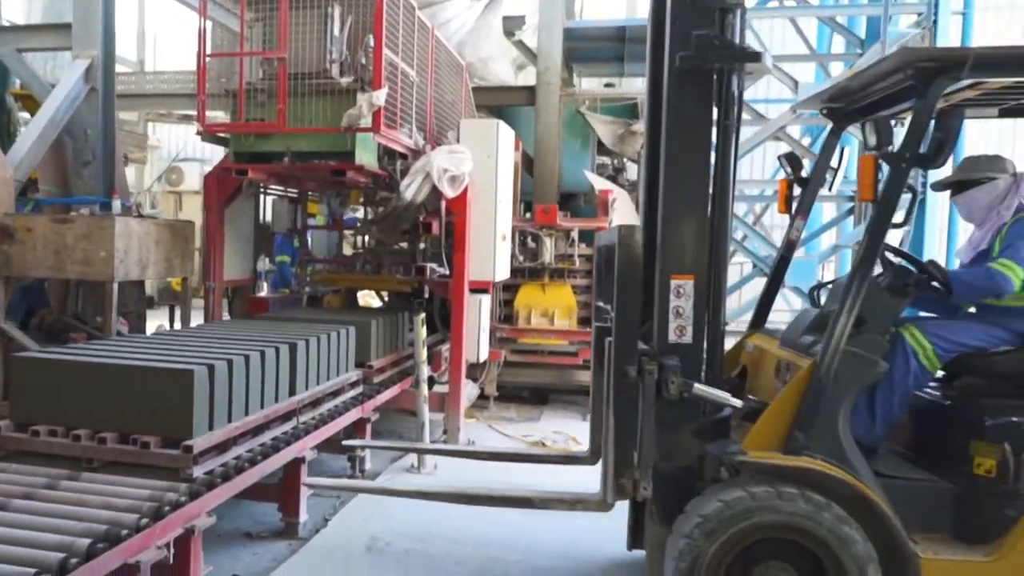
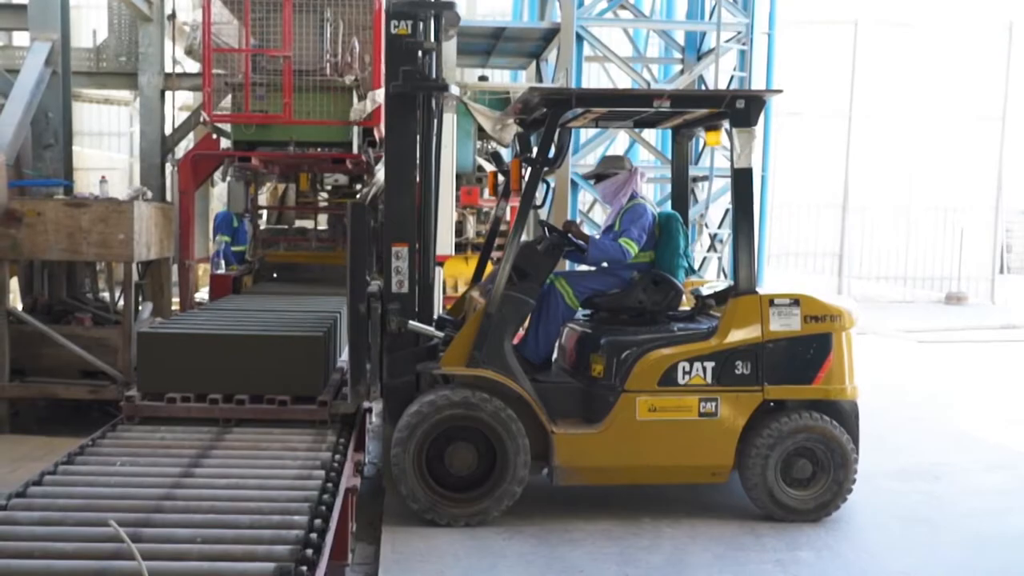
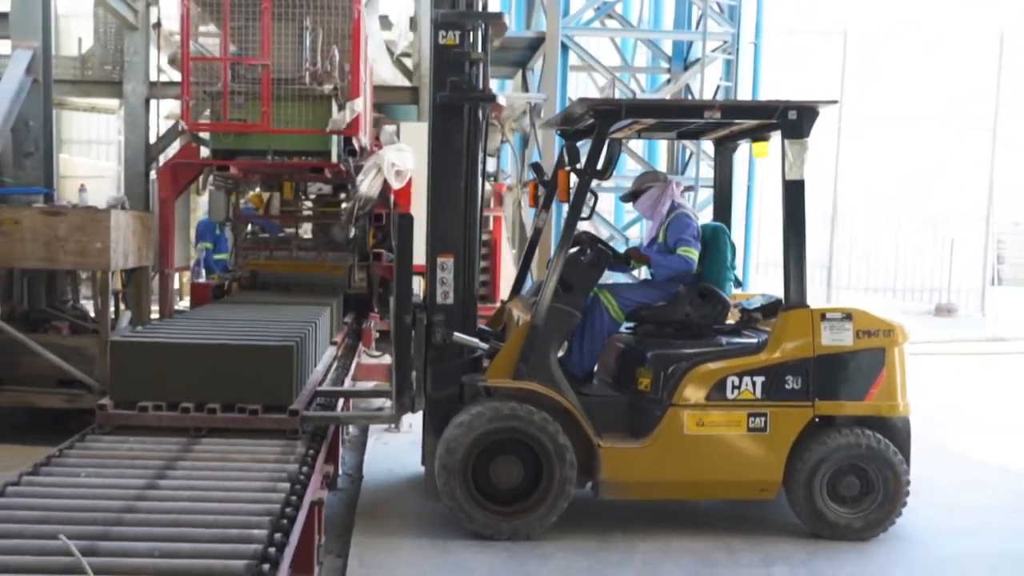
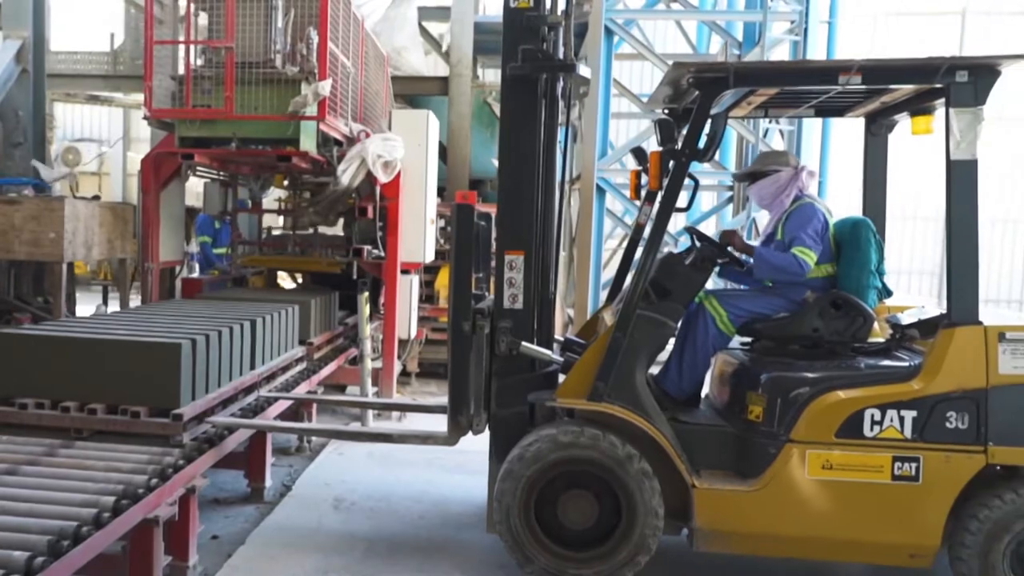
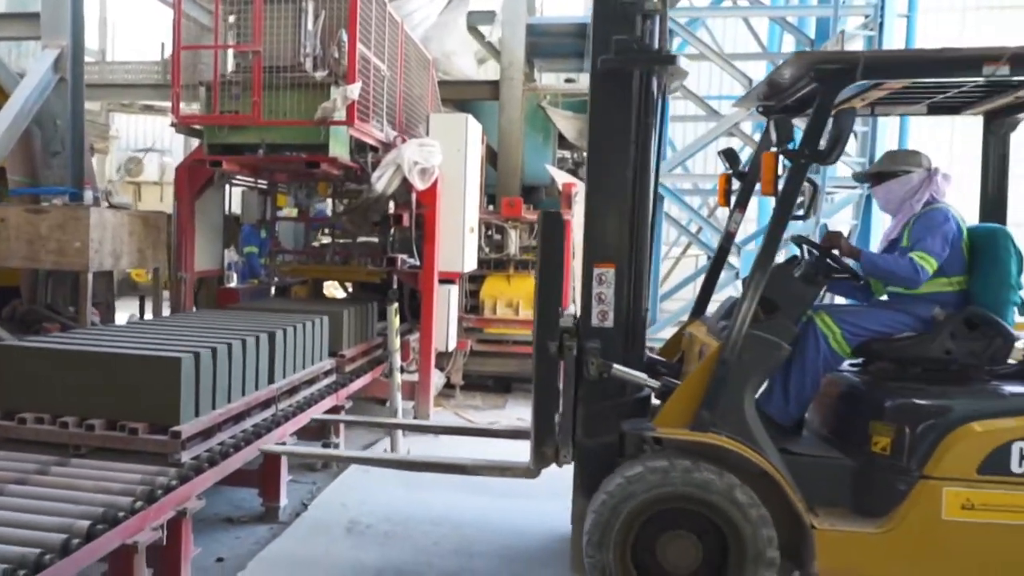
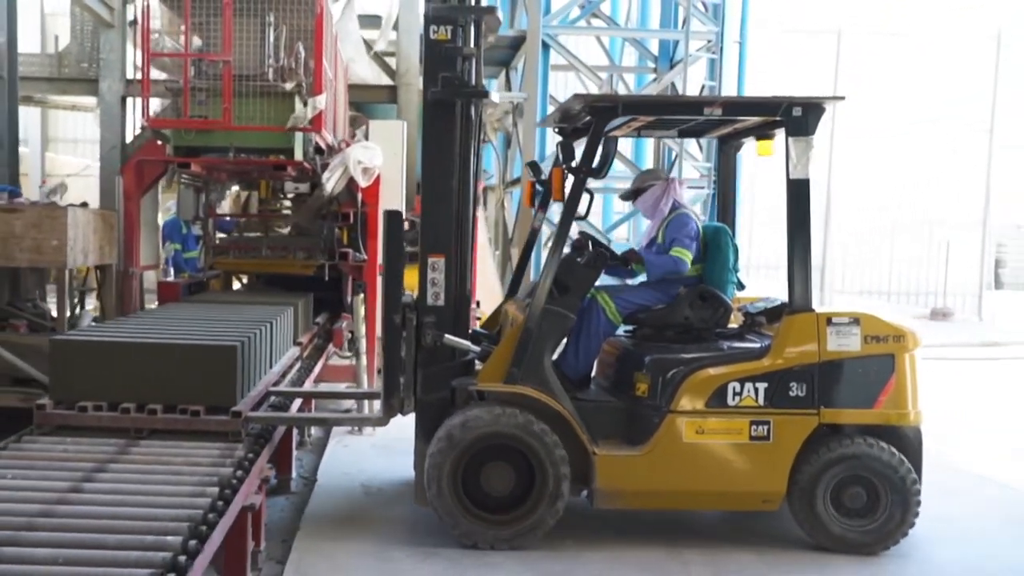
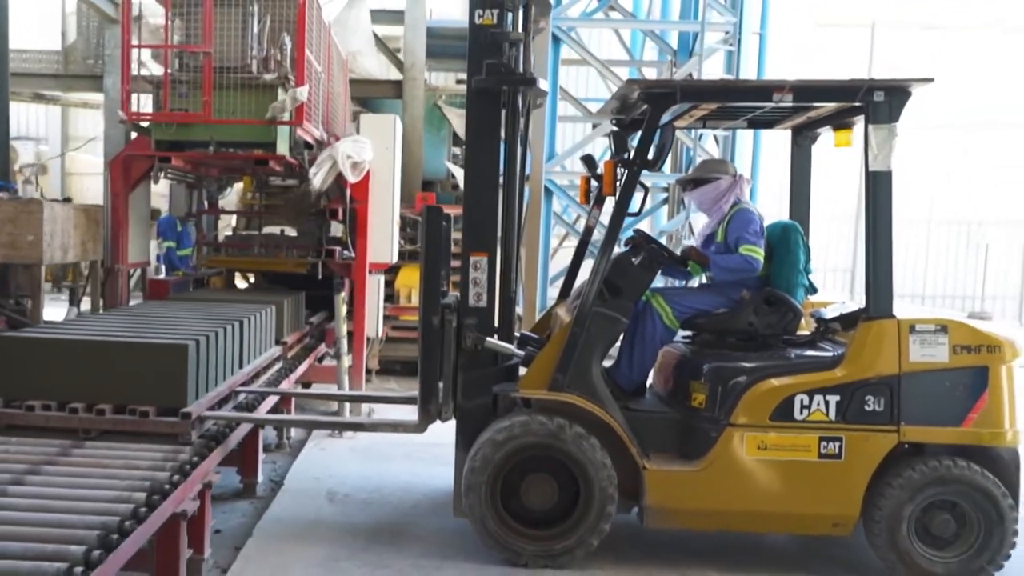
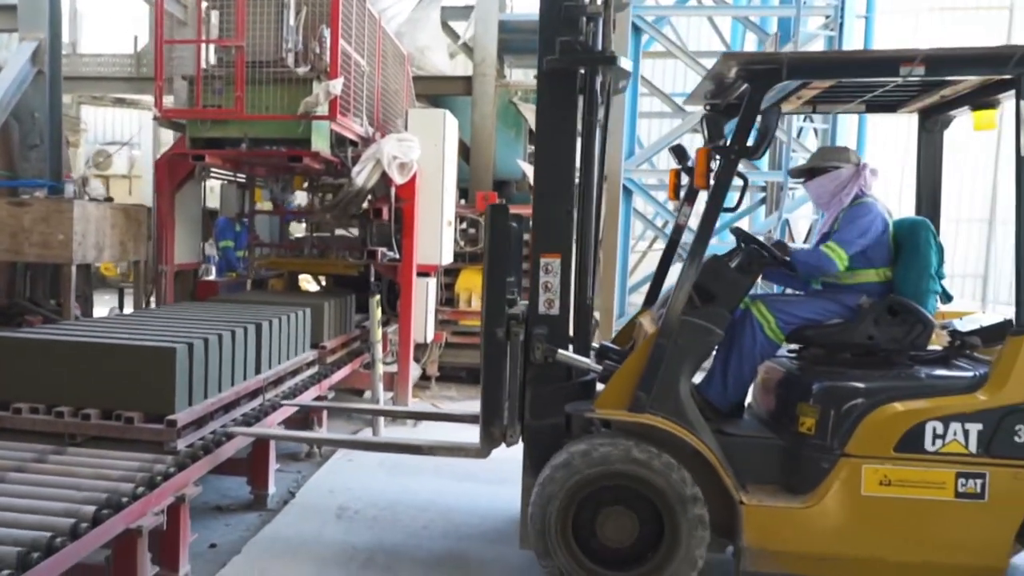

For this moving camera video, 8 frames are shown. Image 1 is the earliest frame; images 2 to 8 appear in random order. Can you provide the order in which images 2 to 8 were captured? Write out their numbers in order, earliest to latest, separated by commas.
5, 8, 4, 7, 6, 3, 2
